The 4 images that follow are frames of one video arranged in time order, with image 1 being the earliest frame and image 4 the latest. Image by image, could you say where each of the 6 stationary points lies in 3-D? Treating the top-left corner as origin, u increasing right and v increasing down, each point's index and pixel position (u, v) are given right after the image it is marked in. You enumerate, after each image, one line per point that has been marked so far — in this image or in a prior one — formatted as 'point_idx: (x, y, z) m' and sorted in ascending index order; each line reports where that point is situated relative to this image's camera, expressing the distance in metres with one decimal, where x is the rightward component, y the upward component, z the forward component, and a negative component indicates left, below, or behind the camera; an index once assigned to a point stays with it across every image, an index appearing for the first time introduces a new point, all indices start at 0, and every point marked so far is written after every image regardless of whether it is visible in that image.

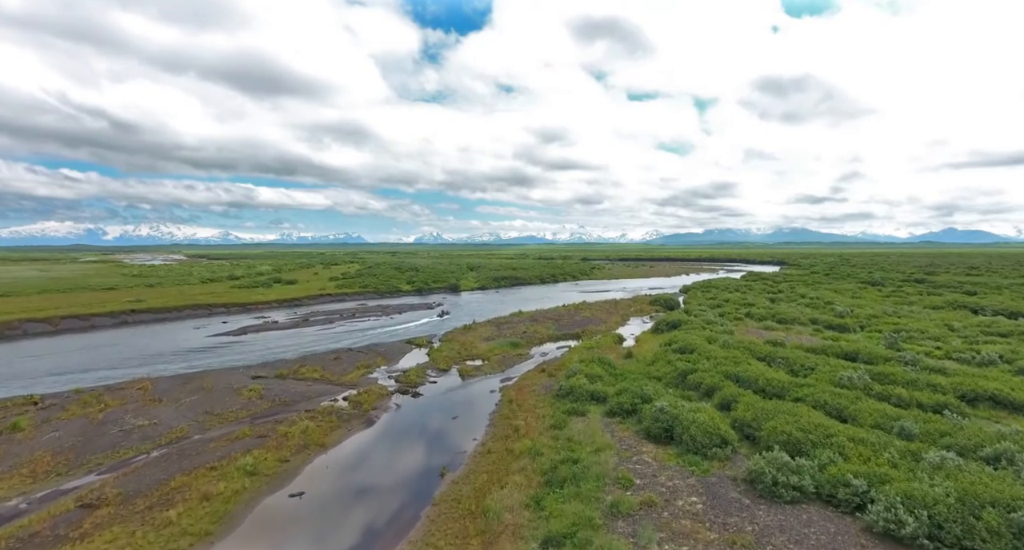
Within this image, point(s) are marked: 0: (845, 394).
0: (+14.5, -5.2, +19.2) m
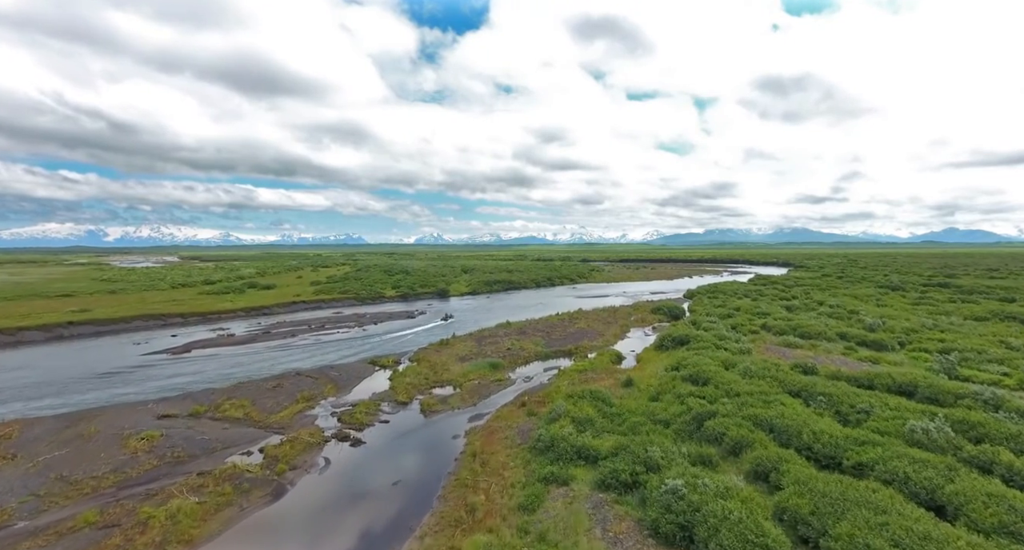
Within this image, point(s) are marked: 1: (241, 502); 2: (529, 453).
0: (+13.0, -5.8, +13.7) m
1: (-9.2, -7.7, +15.0) m
2: (+0.7, -7.1, +17.6) m
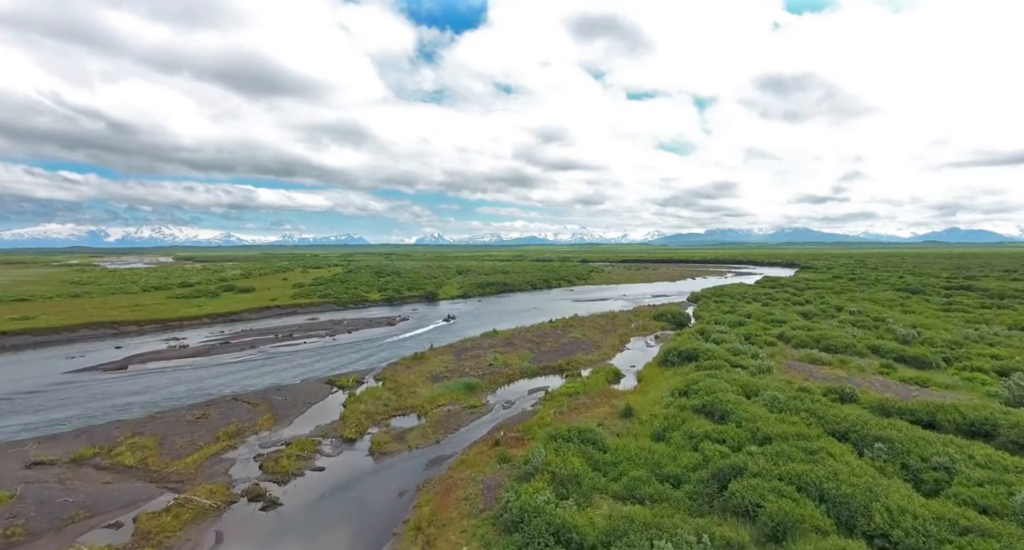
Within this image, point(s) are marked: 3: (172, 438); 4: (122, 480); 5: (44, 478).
0: (+11.7, -6.2, +9.0) m
1: (-10.5, -8.1, +10.3) m
2: (-0.6, -7.4, +12.9) m
3: (-15.1, -7.2, +19.6) m
4: (-14.4, -7.6, +16.4) m
5: (-17.2, -7.6, +16.3) m
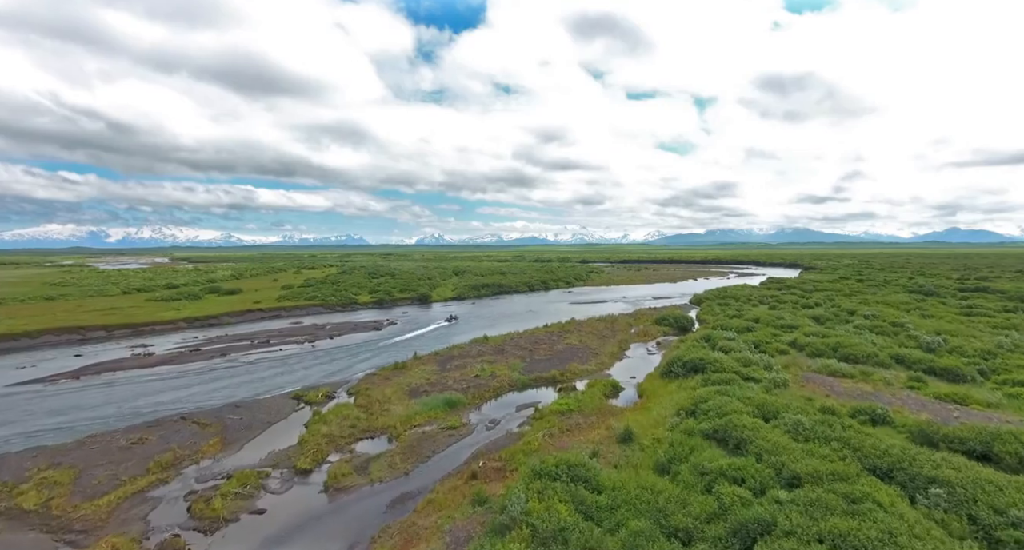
0: (+11.0, -6.3, +6.1) m
1: (-11.3, -8.2, +7.5) m
2: (-1.4, -7.6, +10.1) m
3: (-15.9, -7.4, +16.8) m
4: (-15.2, -7.8, +13.6) m
5: (-18.0, -7.8, +13.4) m
